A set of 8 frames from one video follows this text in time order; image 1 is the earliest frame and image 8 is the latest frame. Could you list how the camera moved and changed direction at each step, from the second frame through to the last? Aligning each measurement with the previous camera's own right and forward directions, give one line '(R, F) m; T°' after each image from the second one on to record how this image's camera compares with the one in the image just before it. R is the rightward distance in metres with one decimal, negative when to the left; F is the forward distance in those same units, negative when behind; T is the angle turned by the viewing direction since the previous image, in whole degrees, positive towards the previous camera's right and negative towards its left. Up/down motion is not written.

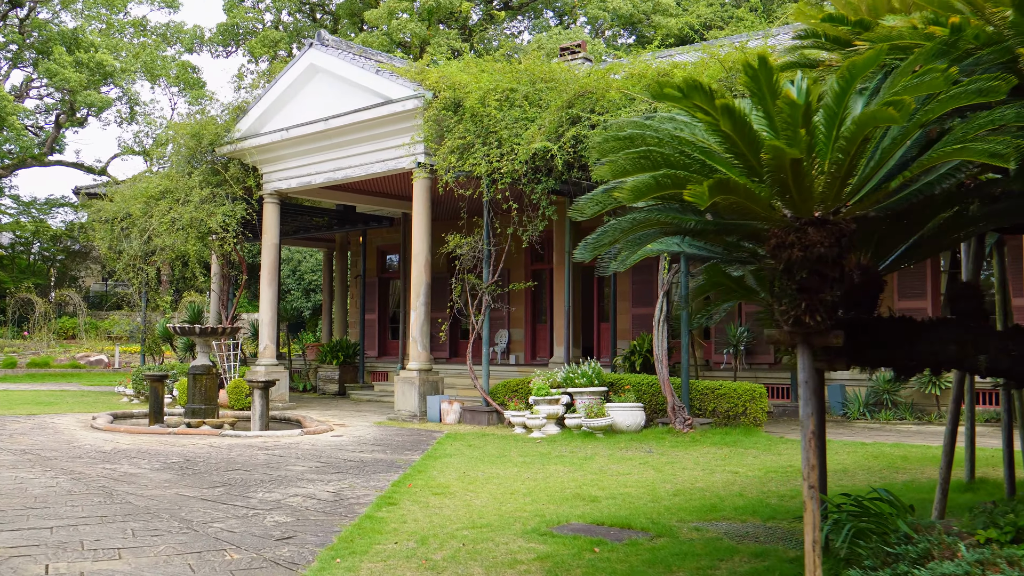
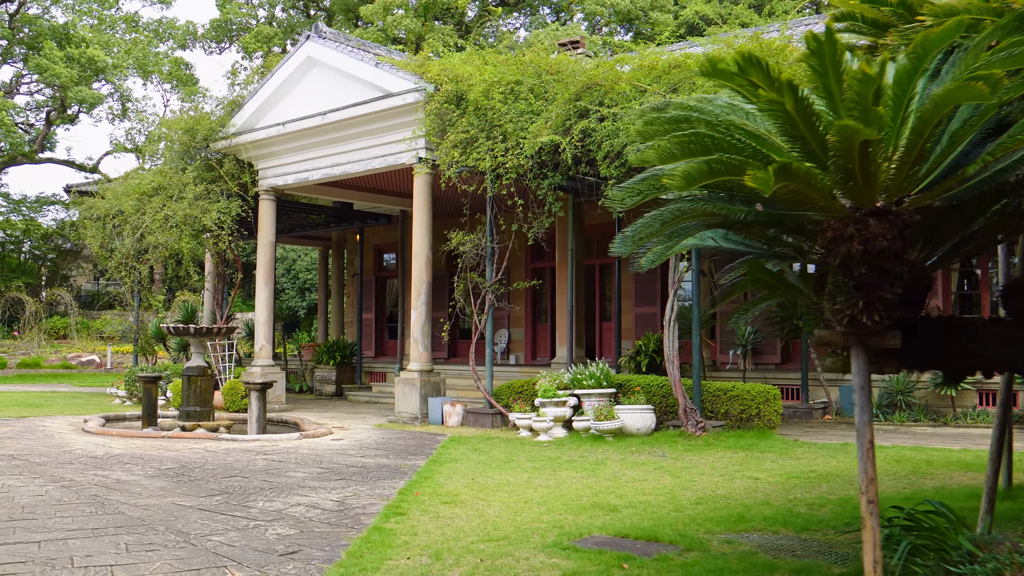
(-0.1, +0.3) m; 0°
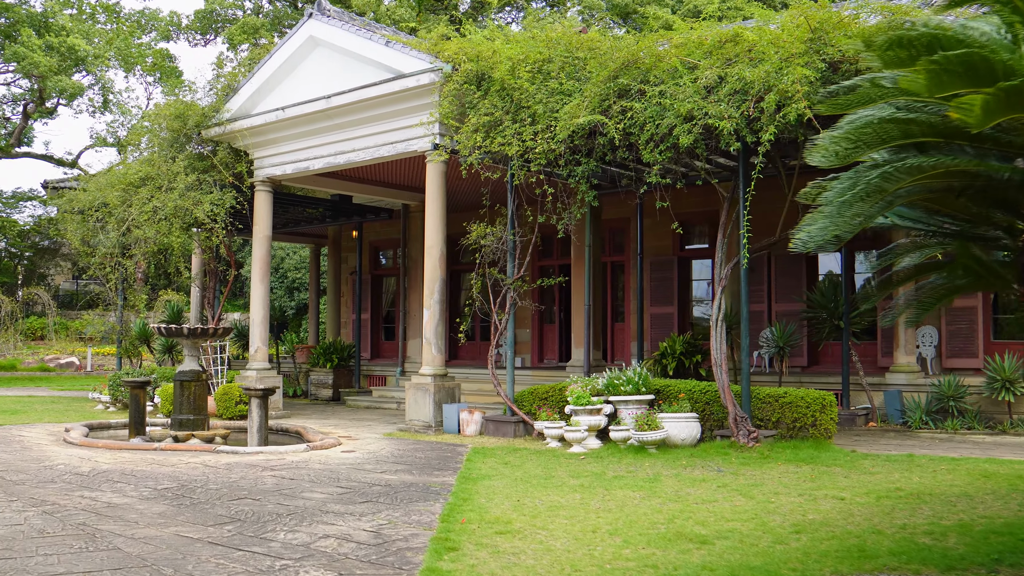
(-0.5, +0.9) m; +1°
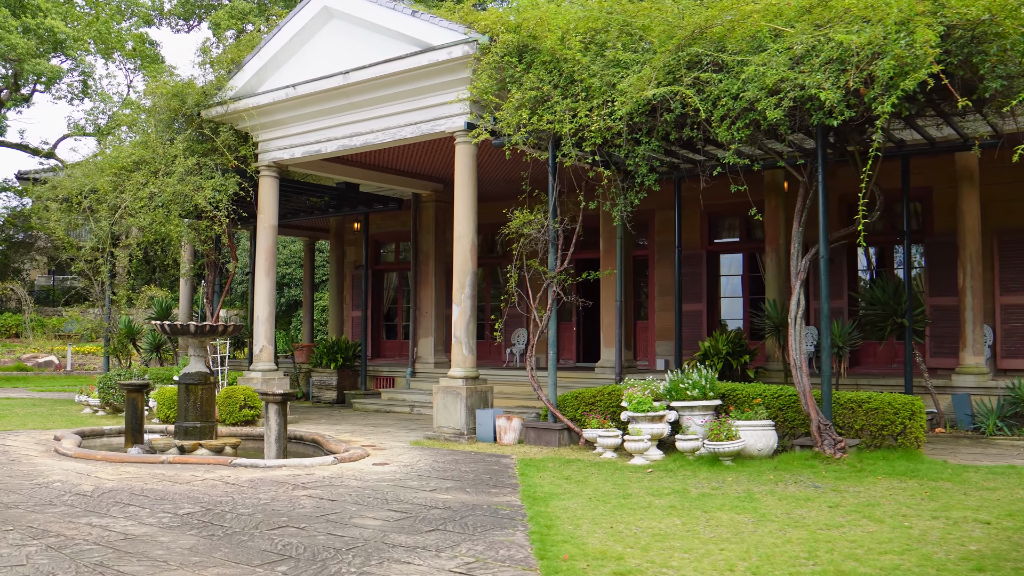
(-0.7, +0.9) m; +2°
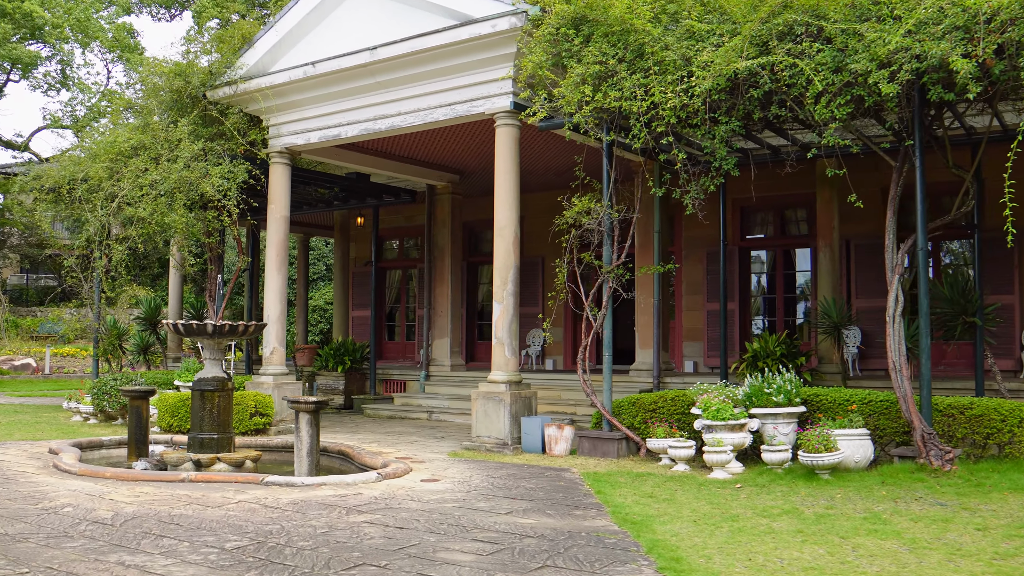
(-0.8, +0.8) m; +2°
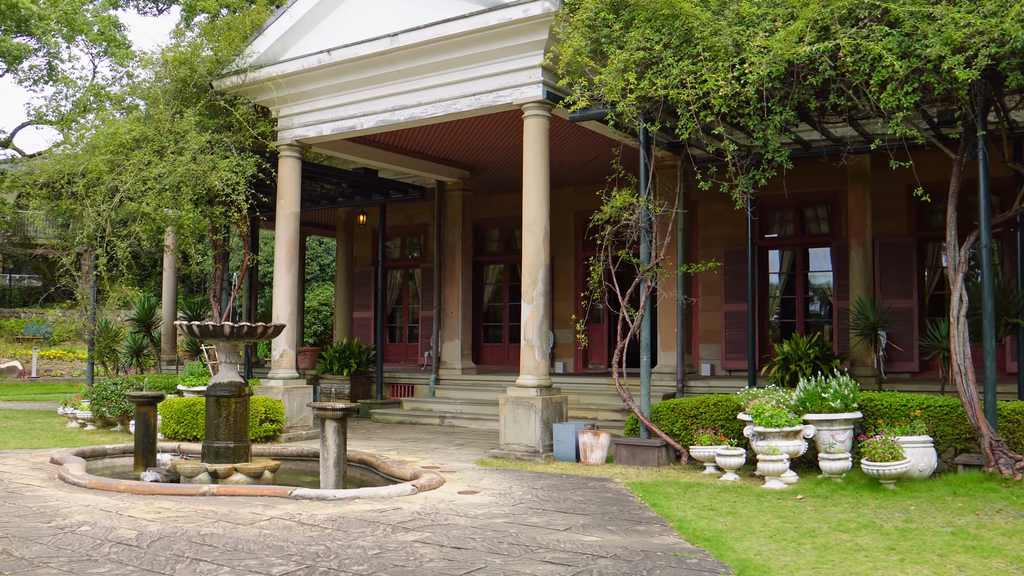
(-0.5, +0.4) m; +1°
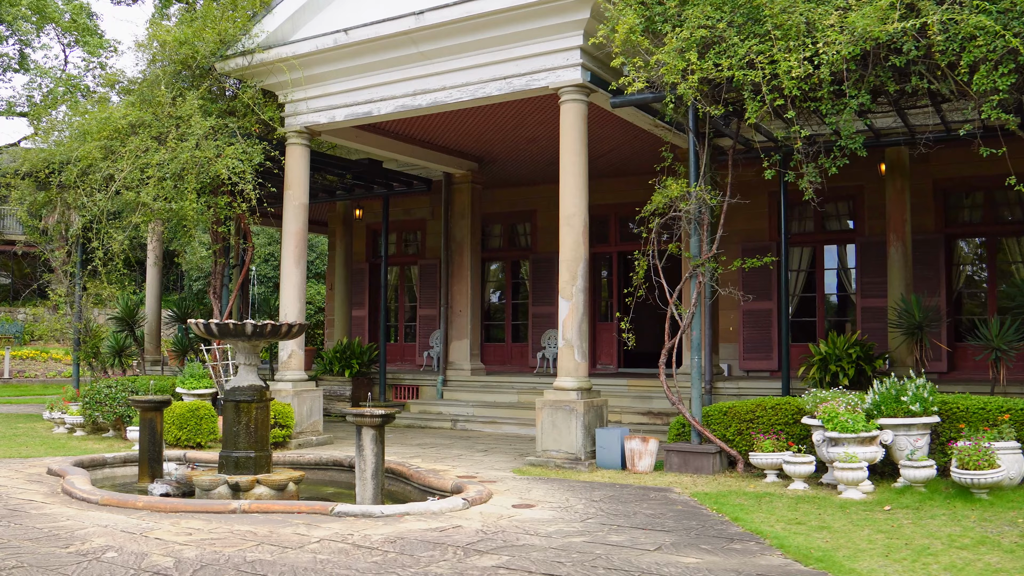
(-0.7, +0.6) m; +2°
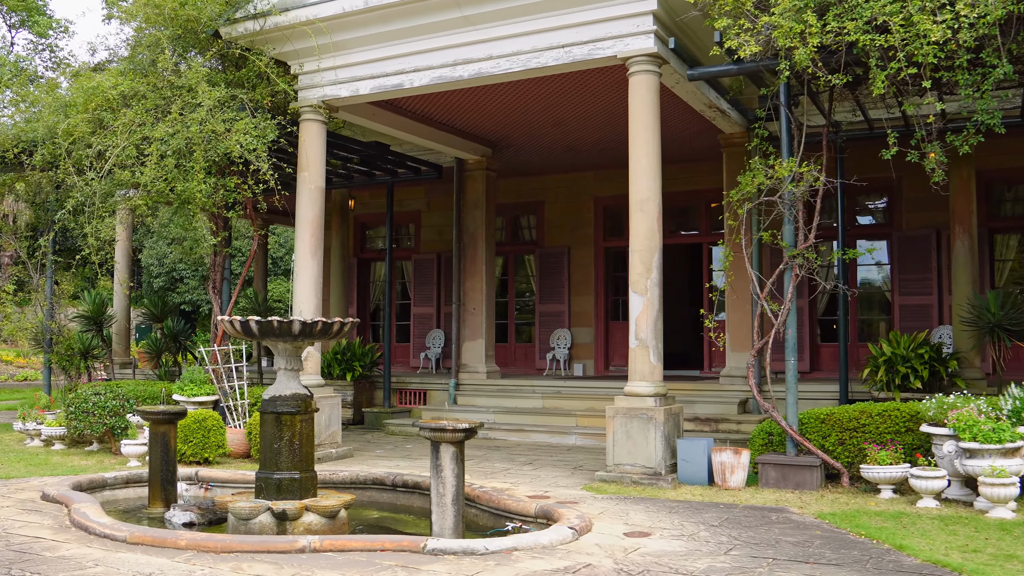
(-1.1, +0.9) m; +4°
